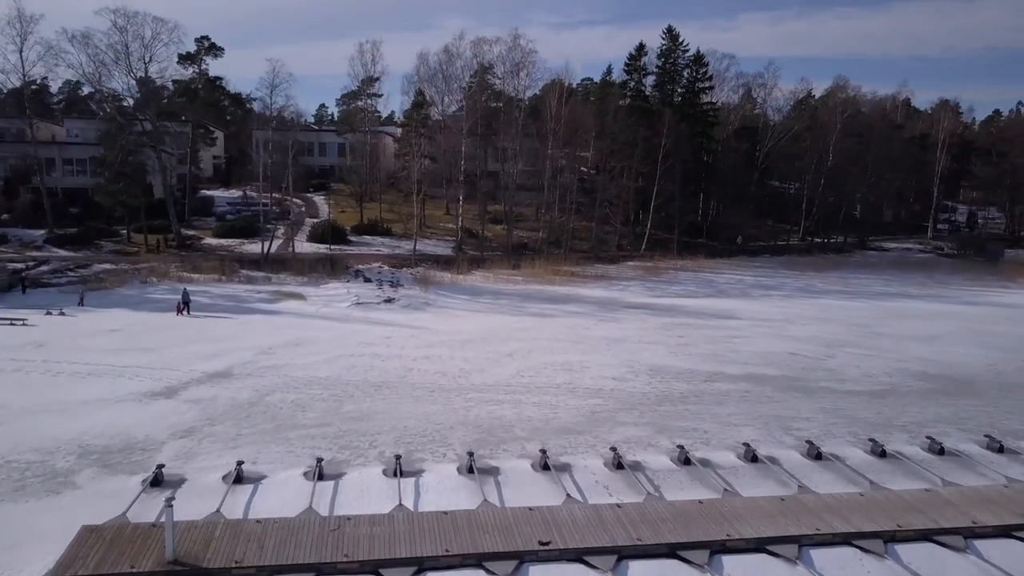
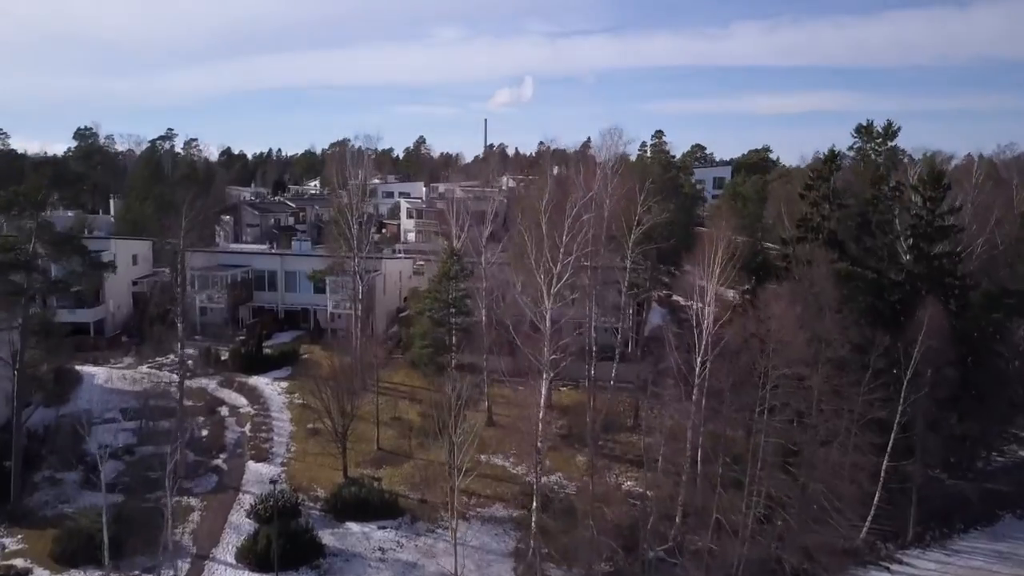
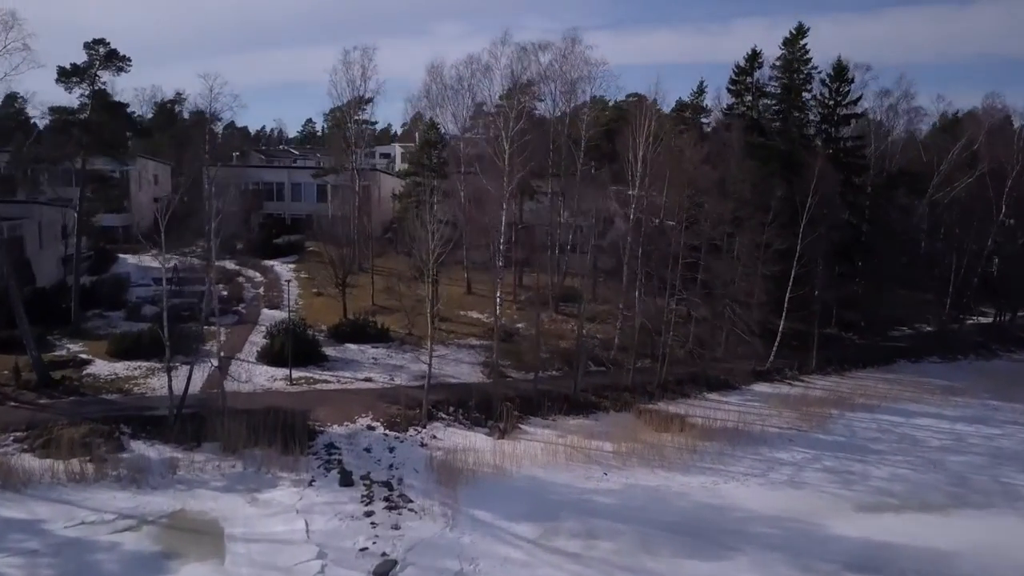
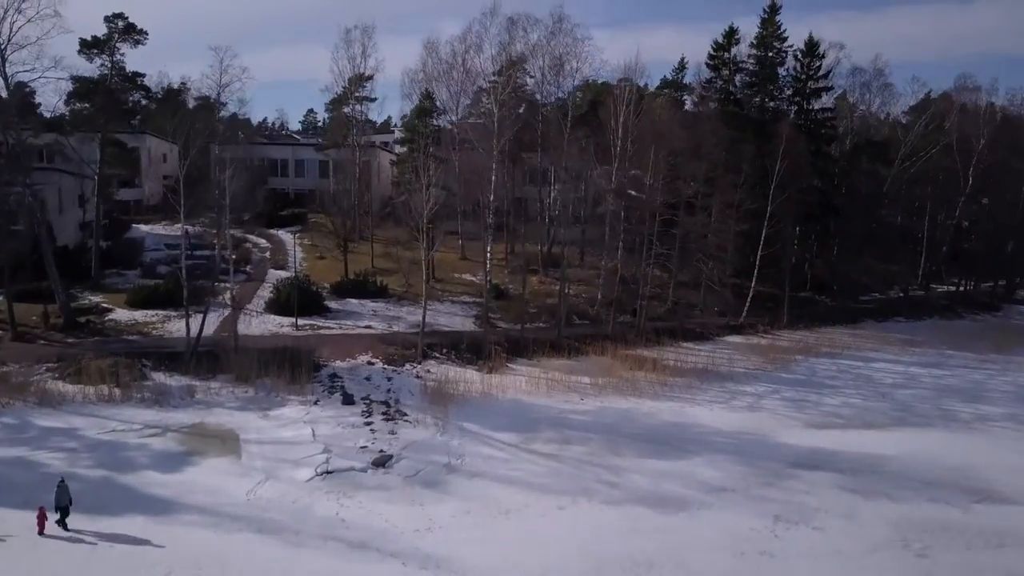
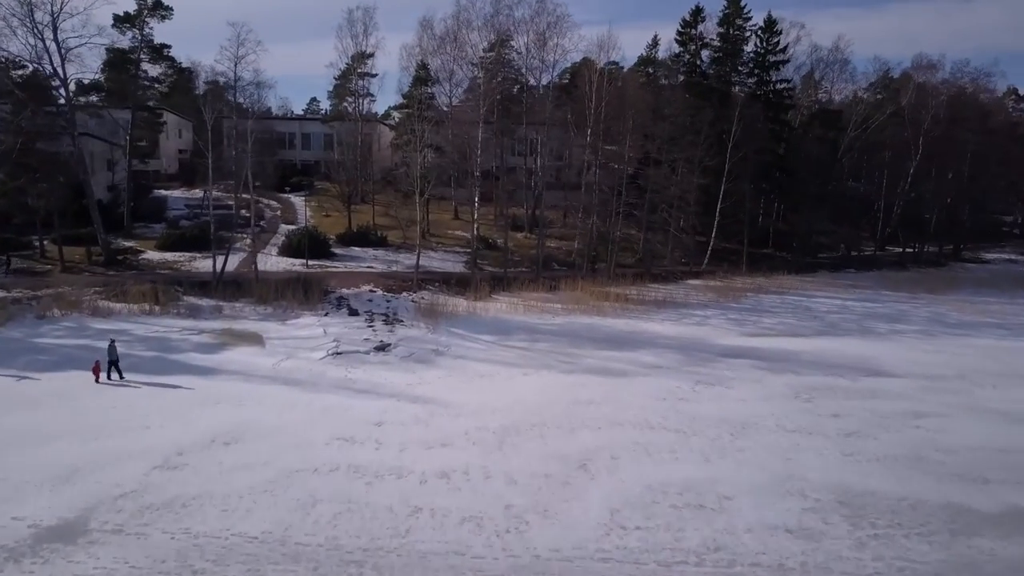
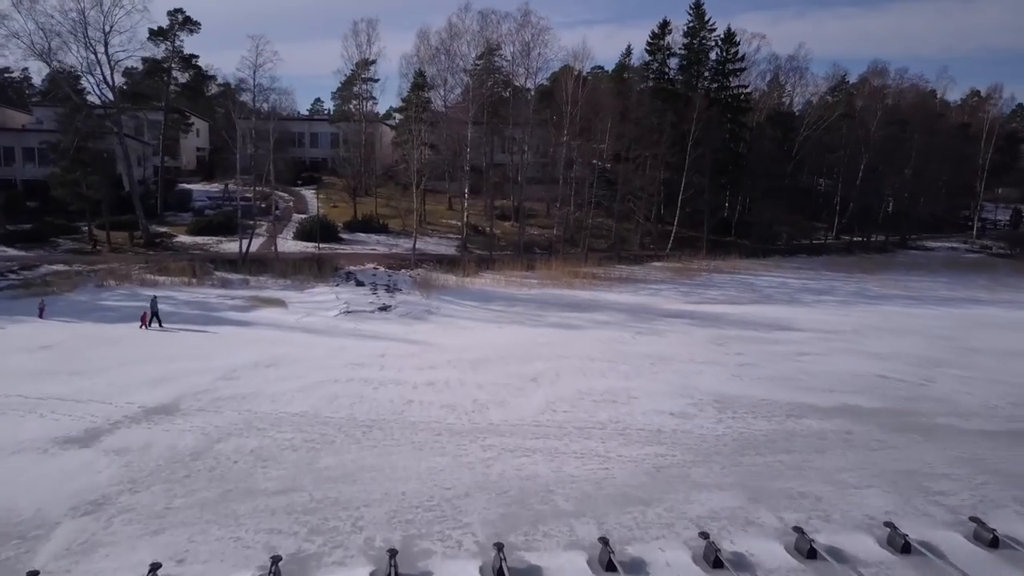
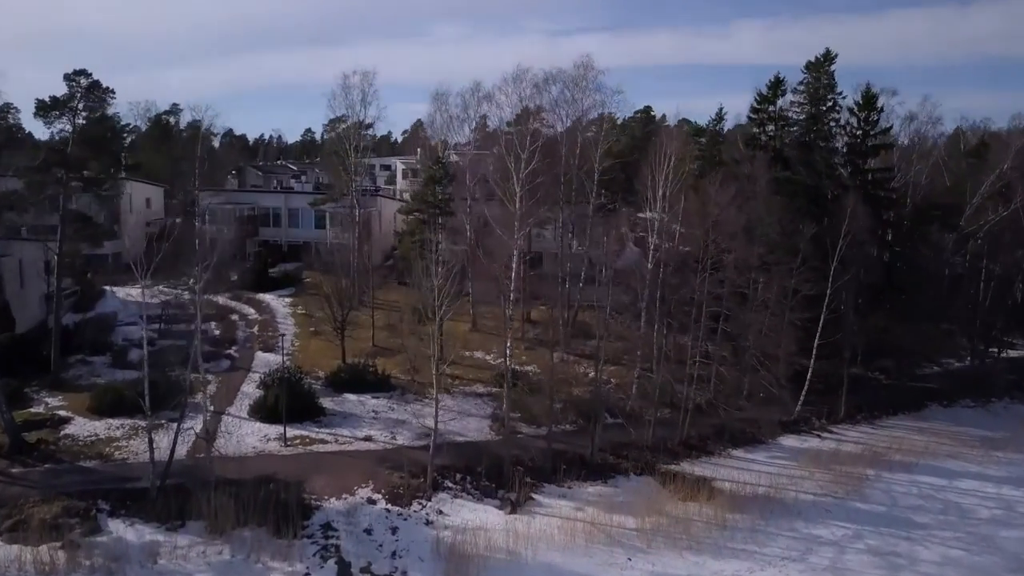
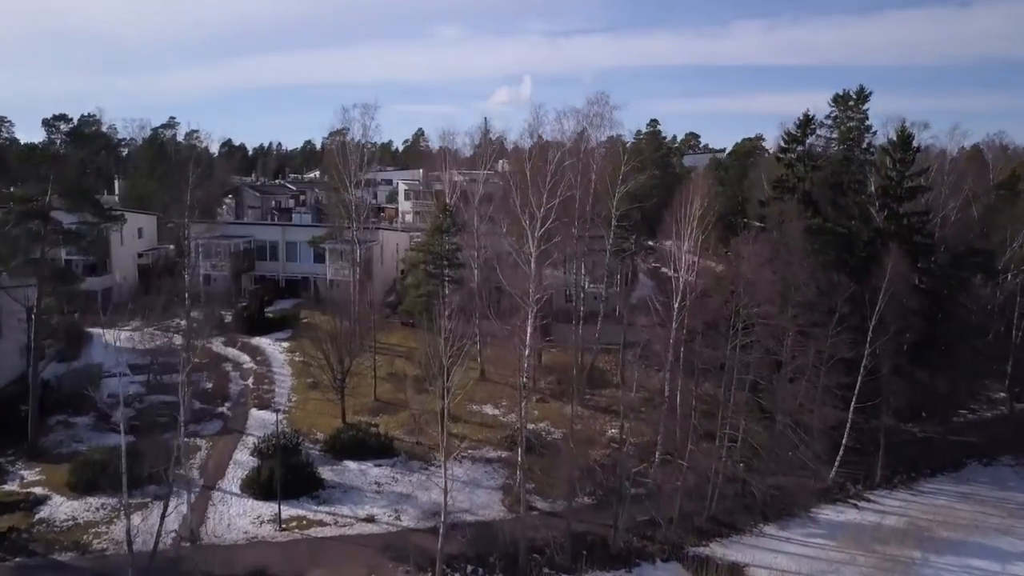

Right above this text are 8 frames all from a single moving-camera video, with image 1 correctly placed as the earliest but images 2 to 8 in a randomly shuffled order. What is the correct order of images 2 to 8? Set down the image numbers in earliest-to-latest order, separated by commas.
6, 5, 4, 3, 7, 8, 2
